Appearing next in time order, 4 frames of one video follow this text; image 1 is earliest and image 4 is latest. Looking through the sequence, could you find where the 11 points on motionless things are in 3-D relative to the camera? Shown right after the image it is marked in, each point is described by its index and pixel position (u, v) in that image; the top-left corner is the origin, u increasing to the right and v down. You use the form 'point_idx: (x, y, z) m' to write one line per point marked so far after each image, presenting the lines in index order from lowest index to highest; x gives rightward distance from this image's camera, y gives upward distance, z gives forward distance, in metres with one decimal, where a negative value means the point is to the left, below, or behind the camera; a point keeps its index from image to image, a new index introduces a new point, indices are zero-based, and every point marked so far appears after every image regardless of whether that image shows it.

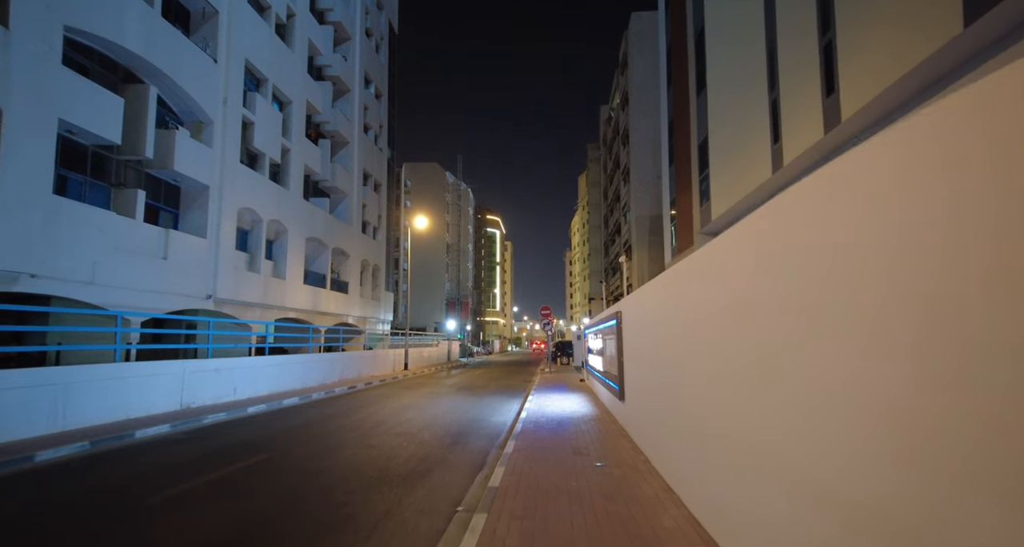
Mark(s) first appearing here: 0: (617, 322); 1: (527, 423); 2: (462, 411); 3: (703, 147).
0: (+2.1, -0.9, +9.0) m
1: (+0.3, -3.0, +9.2) m
2: (-1.3, -3.6, +11.9) m
3: (+7.2, +4.8, +17.1) m
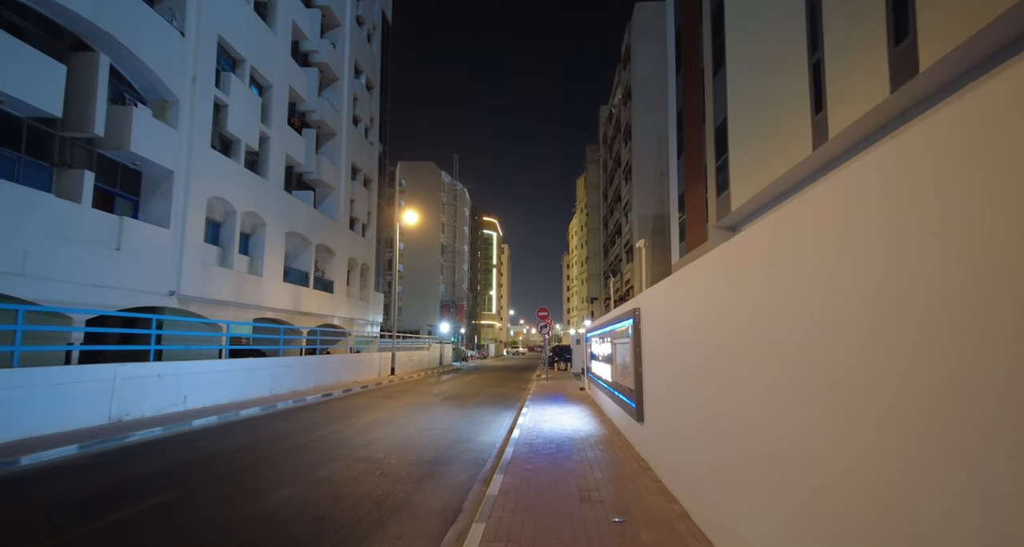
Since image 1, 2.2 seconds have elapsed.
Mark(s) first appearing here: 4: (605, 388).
0: (+1.9, -0.8, +7.3) m
1: (+0.1, -2.8, +7.5) m
2: (-1.5, -3.4, +10.2) m
3: (+7.0, +4.8, +15.5) m
4: (+2.0, -2.5, +10.0) m
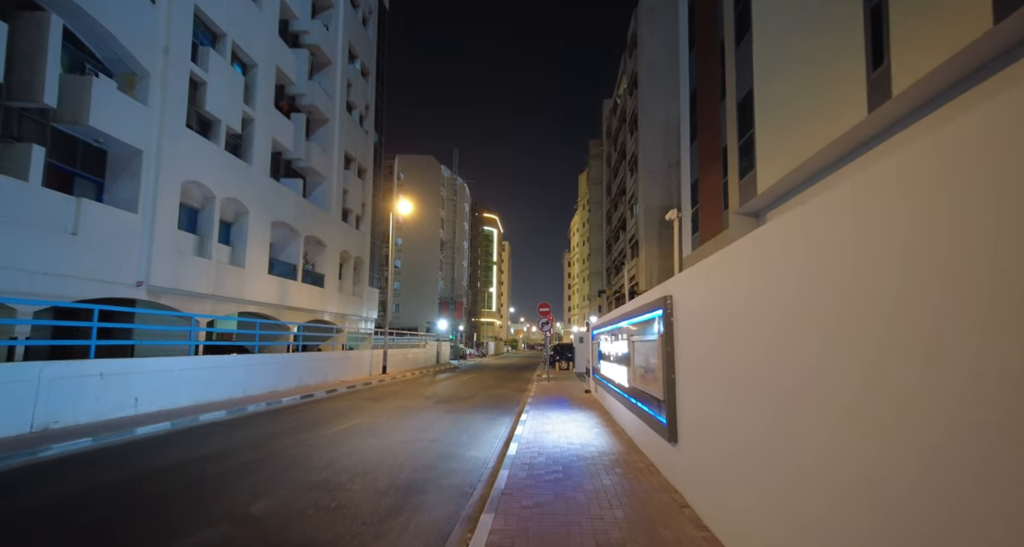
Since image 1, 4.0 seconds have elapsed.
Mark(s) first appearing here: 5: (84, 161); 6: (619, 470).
0: (+1.9, -0.5, +5.9) m
1: (+0.1, -2.6, +6.1) m
2: (-1.5, -3.1, +8.7) m
3: (+7.0, +5.1, +14.0) m
4: (+2.0, -2.2, +8.6) m
5: (-13.6, +3.6, +14.6) m
6: (+1.4, -2.5, +6.0) m
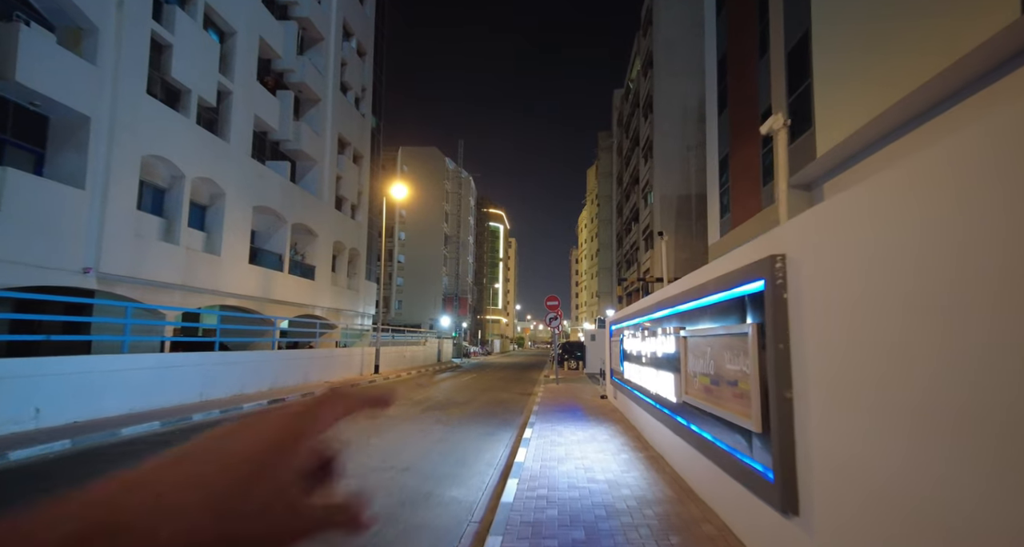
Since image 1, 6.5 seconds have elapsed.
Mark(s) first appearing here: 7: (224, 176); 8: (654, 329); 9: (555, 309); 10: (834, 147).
0: (+1.8, -0.2, +3.7) m
1: (0.0, -2.2, +3.9) m
2: (-1.5, -2.7, +6.6) m
3: (+7.1, +5.5, +11.7) m
4: (+2.0, -1.9, +6.4) m
5: (-13.5, +4.0, +12.6) m
6: (+1.4, -2.2, +3.8) m
7: (-11.9, +4.0, +19.0) m
8: (+2.0, -0.8, +6.5) m
9: (+1.8, -1.5, +19.0) m
10: (+6.8, +2.6, +9.7) m
